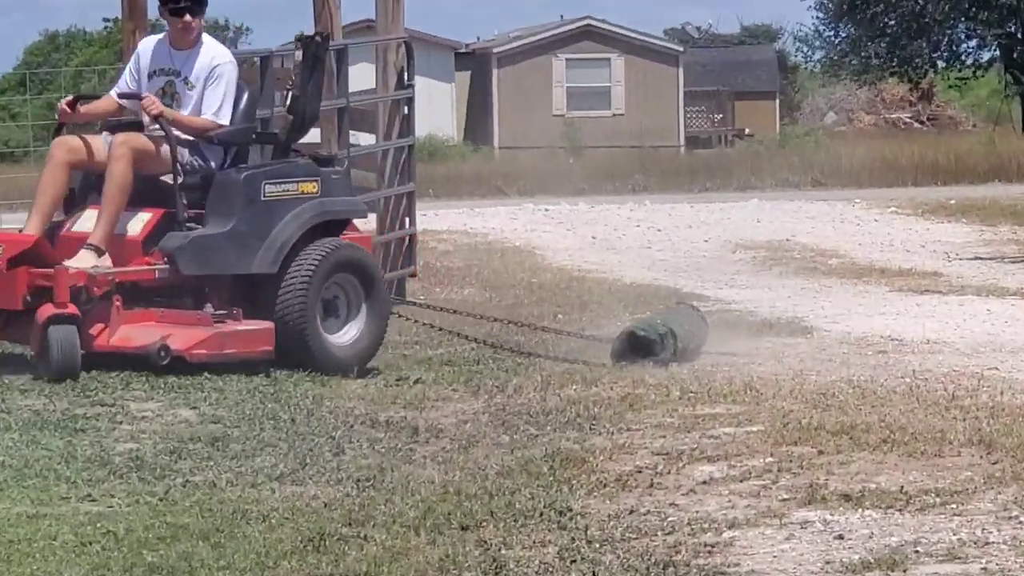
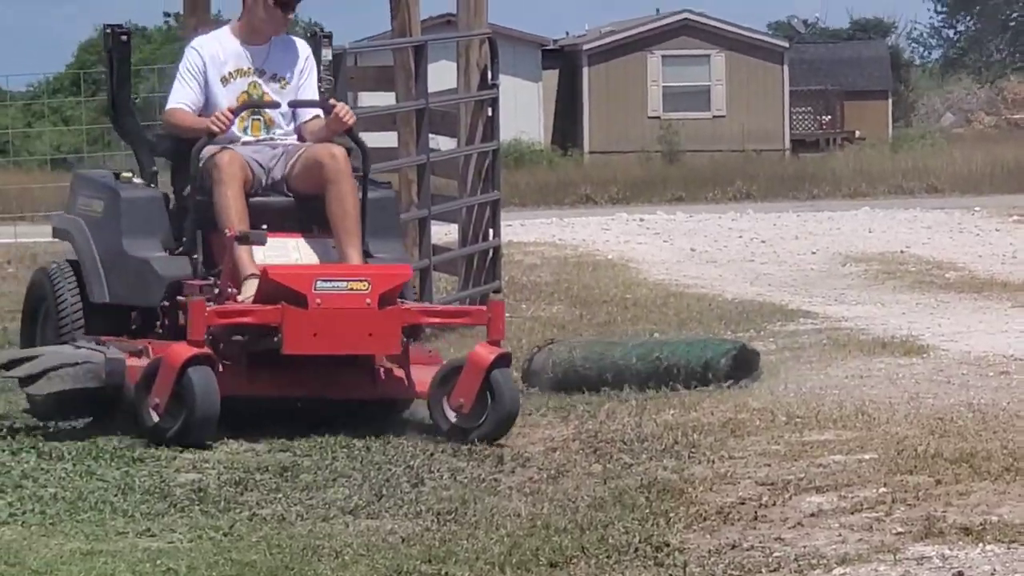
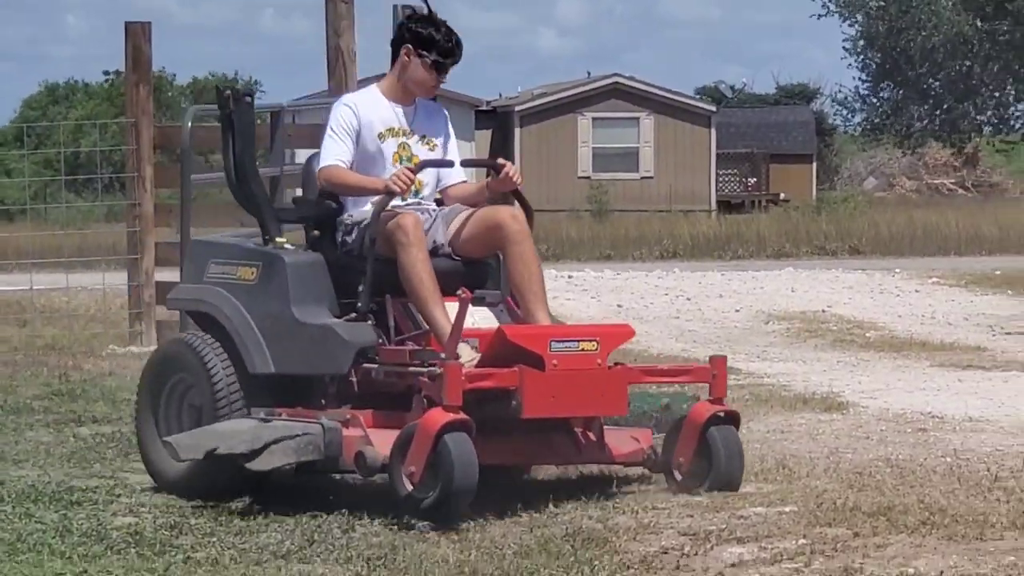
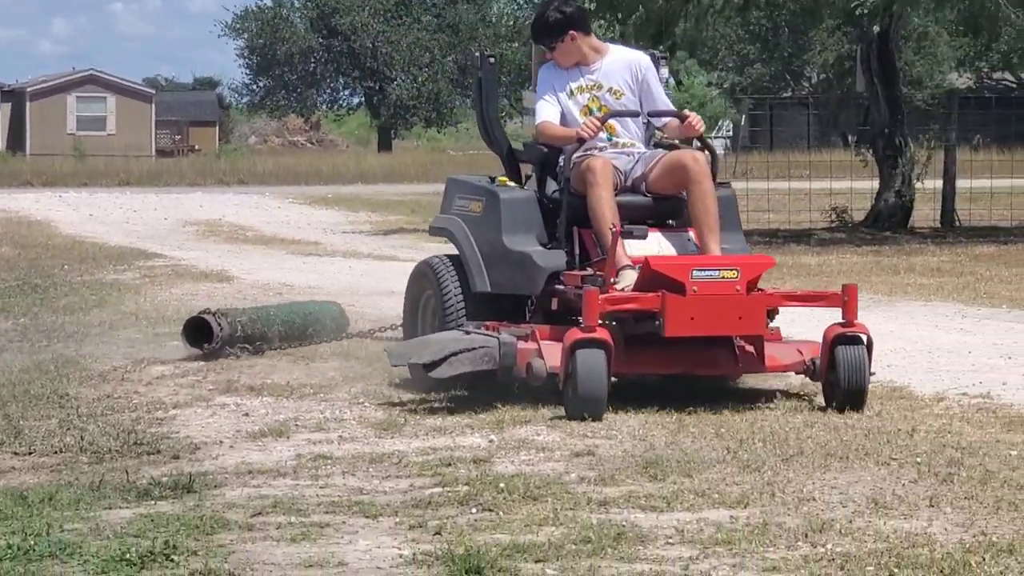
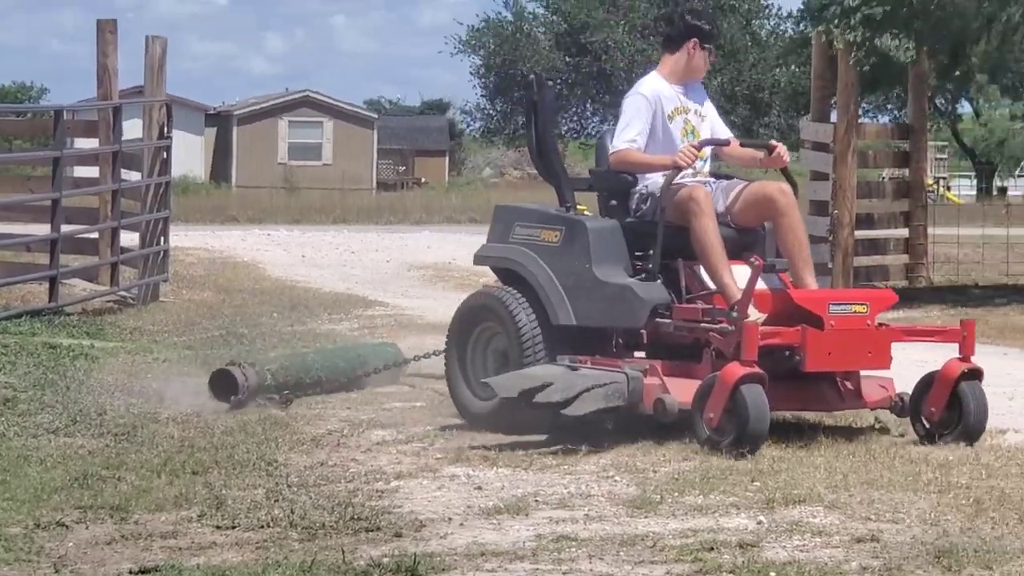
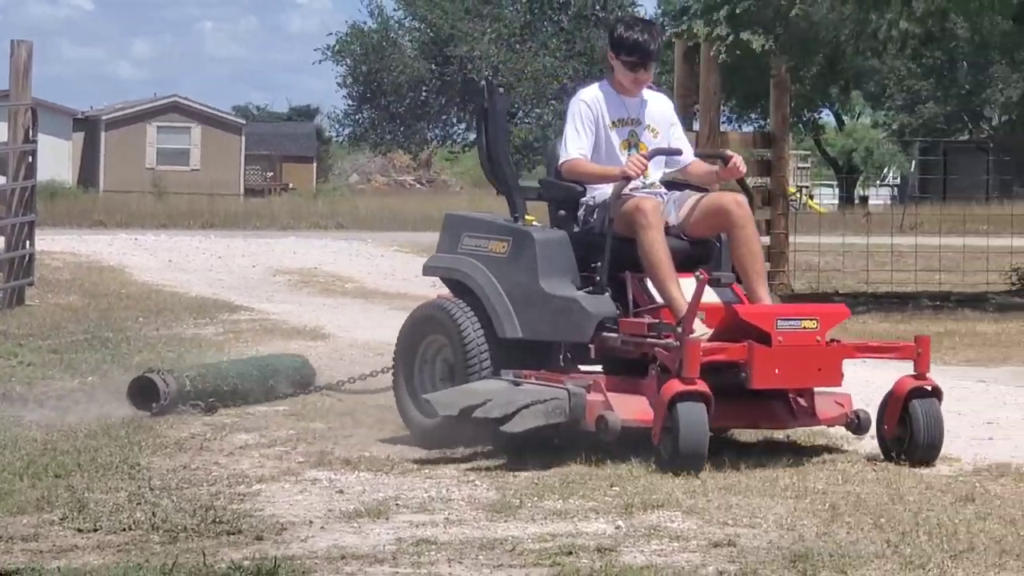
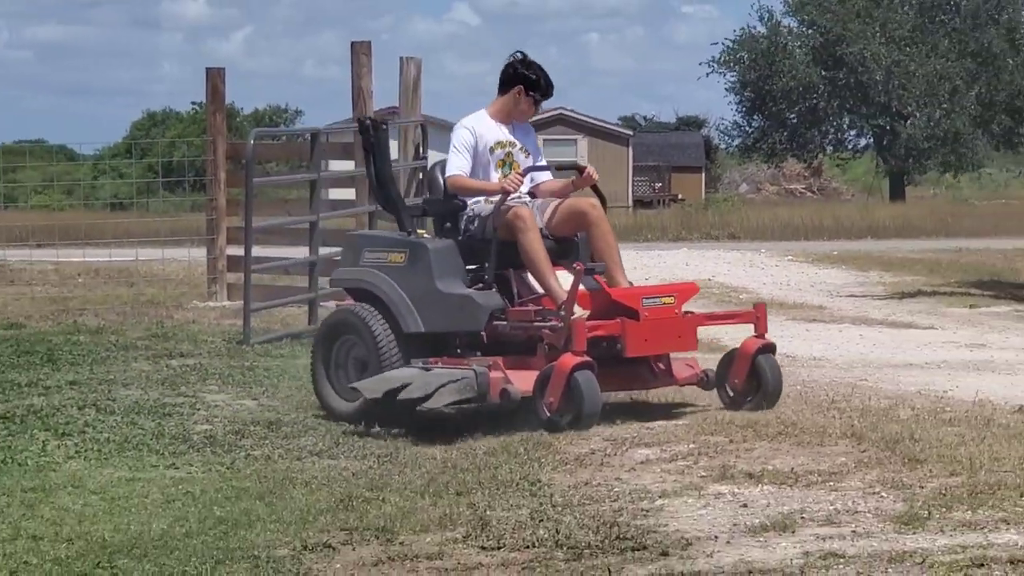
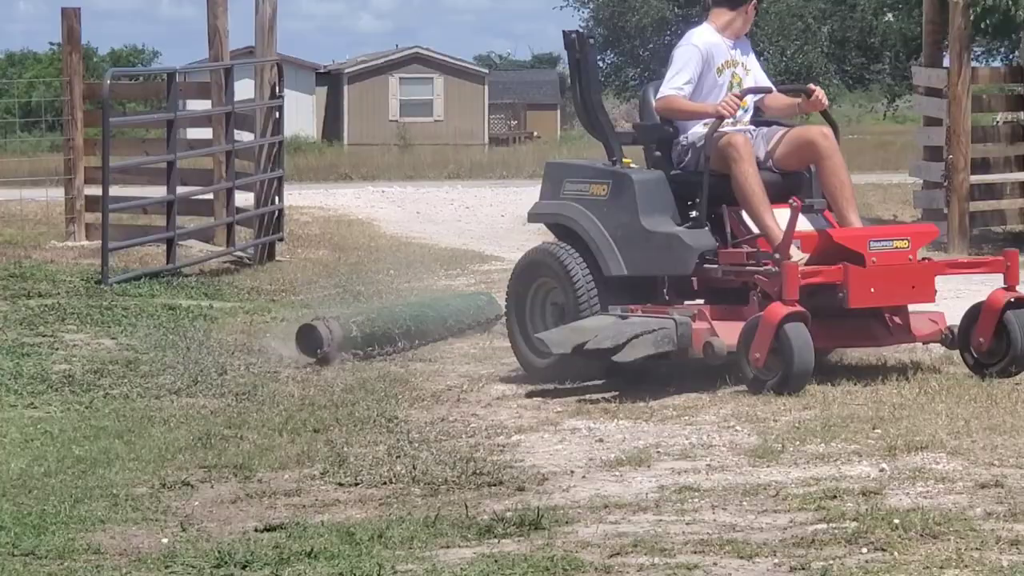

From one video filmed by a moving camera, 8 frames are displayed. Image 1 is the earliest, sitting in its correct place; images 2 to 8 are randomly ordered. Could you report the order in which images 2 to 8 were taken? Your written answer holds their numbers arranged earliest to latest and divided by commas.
2, 3, 7, 8, 5, 6, 4
